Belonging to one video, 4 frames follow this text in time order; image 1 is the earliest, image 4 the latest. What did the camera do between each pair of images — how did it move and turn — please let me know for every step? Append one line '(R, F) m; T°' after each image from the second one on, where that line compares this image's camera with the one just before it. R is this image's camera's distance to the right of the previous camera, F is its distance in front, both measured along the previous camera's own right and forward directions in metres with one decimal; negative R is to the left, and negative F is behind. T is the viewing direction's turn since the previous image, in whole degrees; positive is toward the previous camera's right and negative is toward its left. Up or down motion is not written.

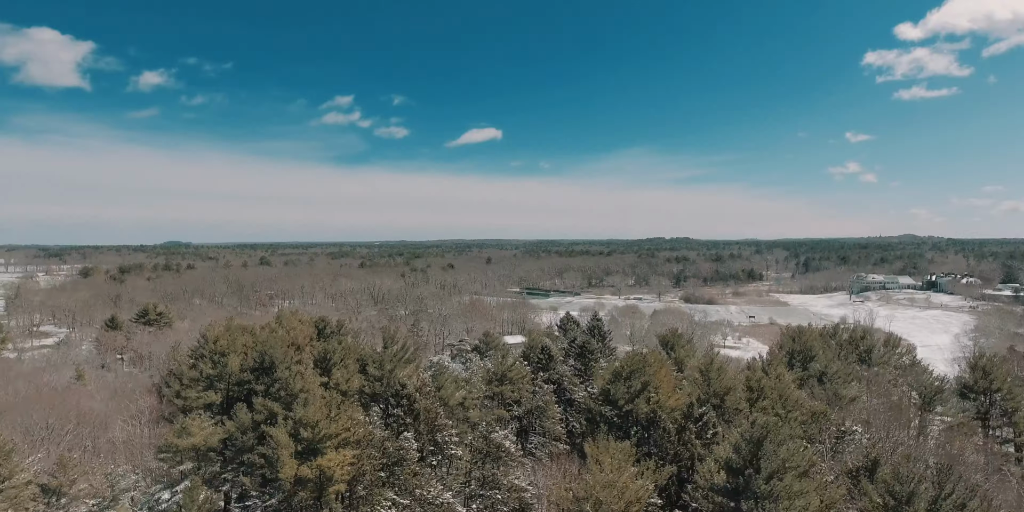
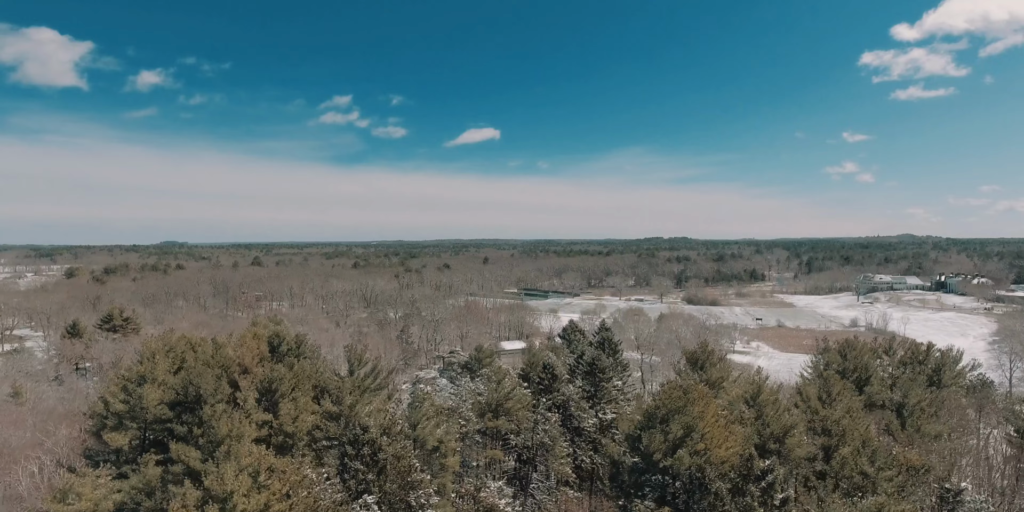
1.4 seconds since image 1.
(+0.1, +5.5) m; 0°
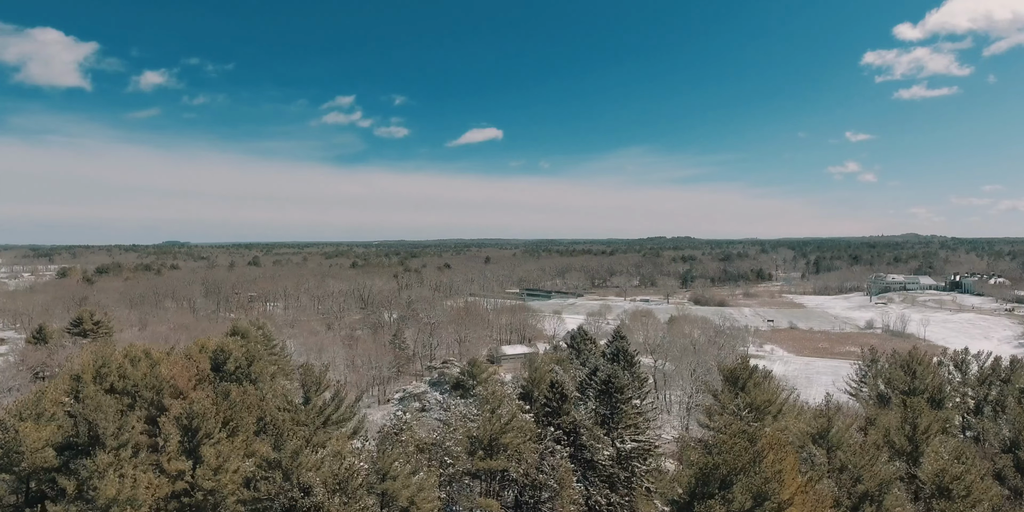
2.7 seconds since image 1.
(+0.1, +4.8) m; 0°
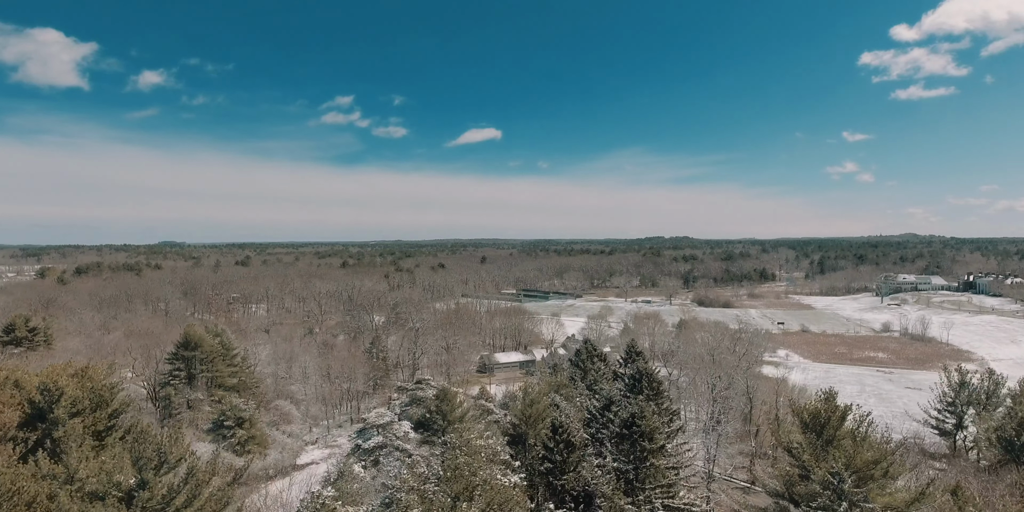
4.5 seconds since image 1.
(+0.5, +7.1) m; 0°
